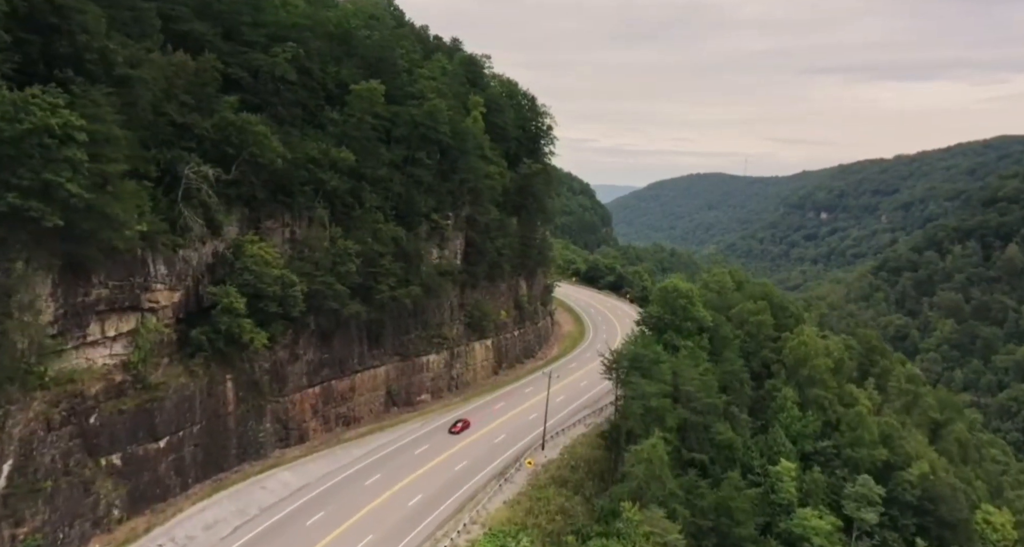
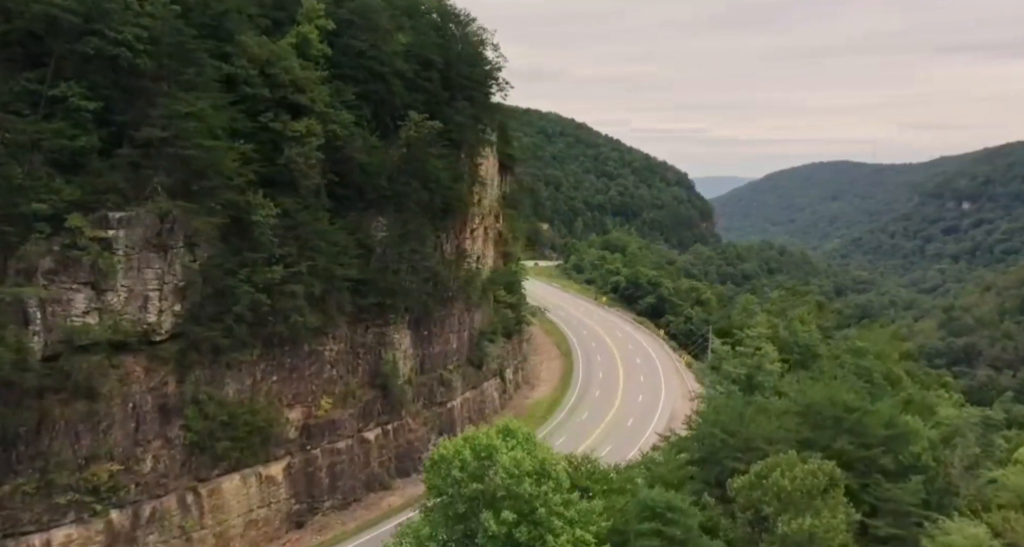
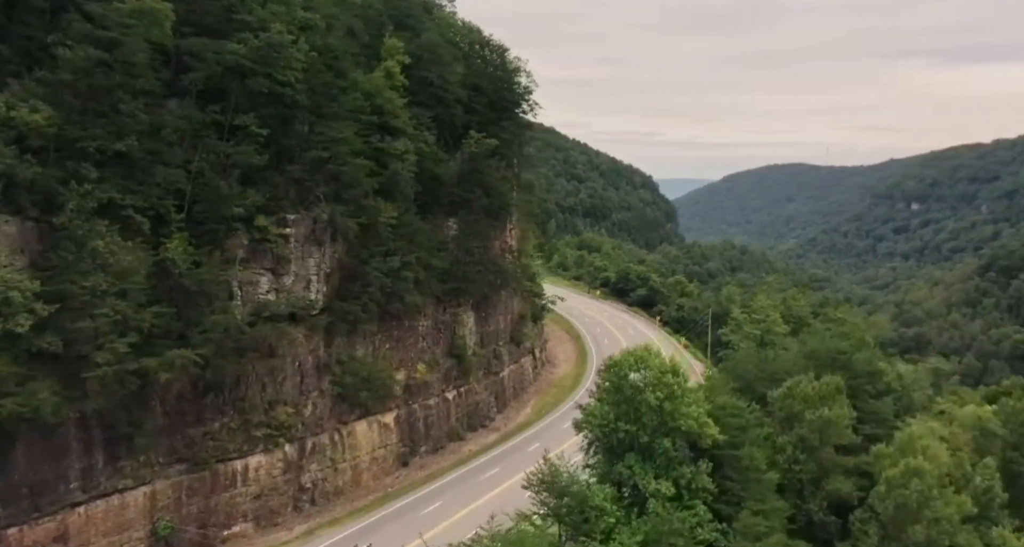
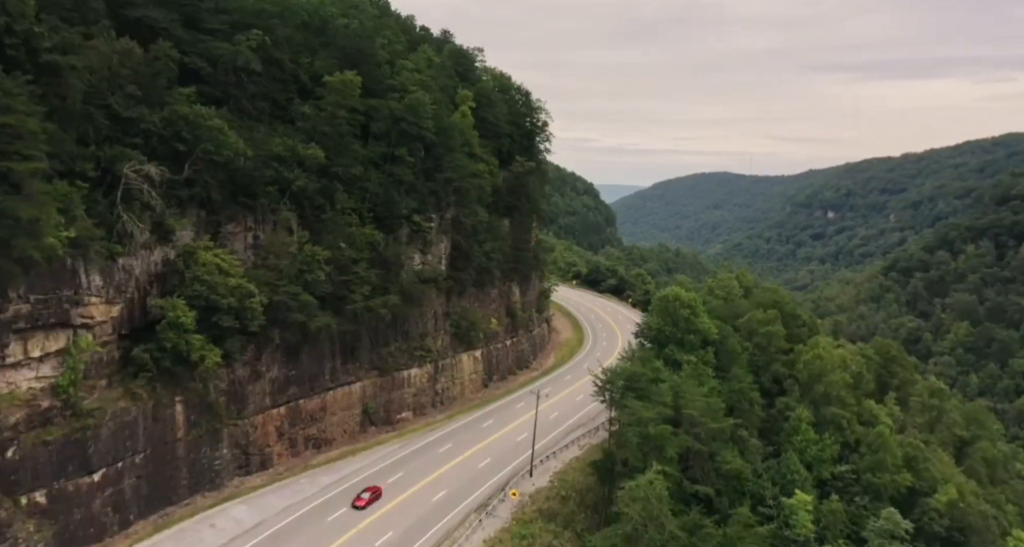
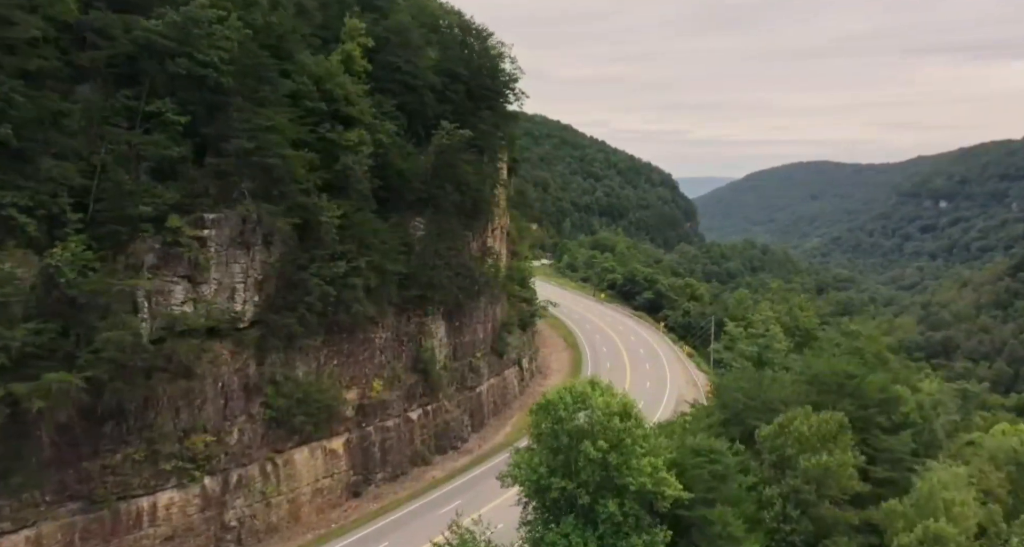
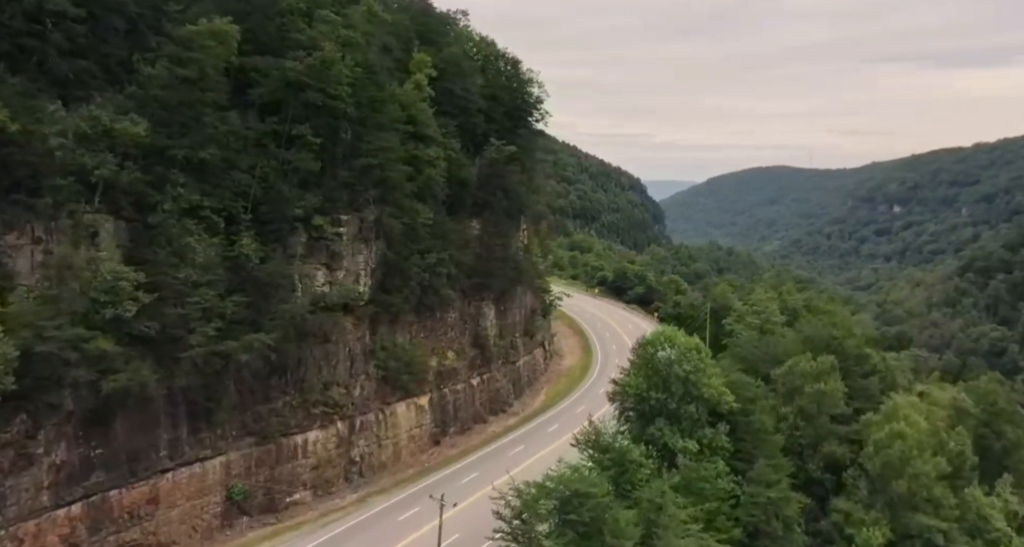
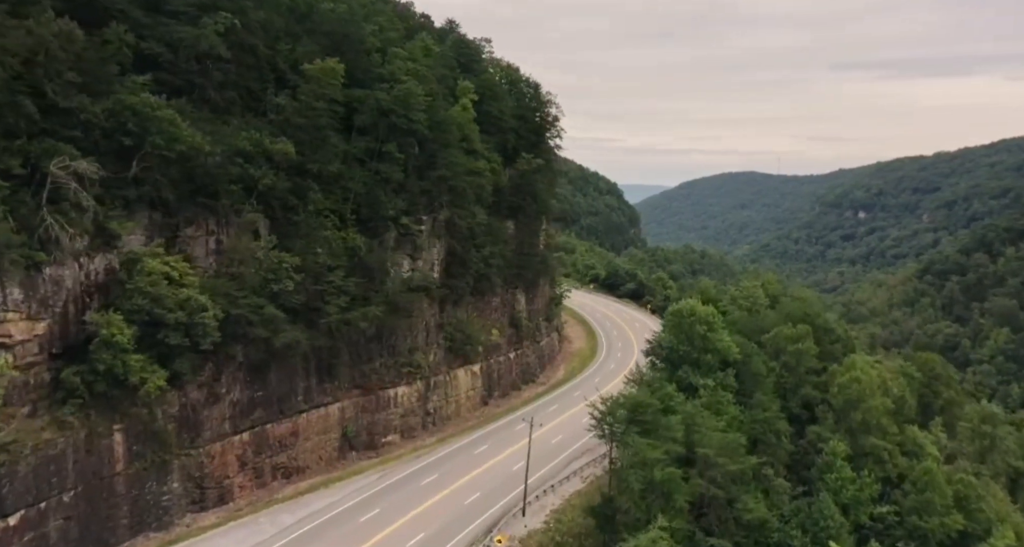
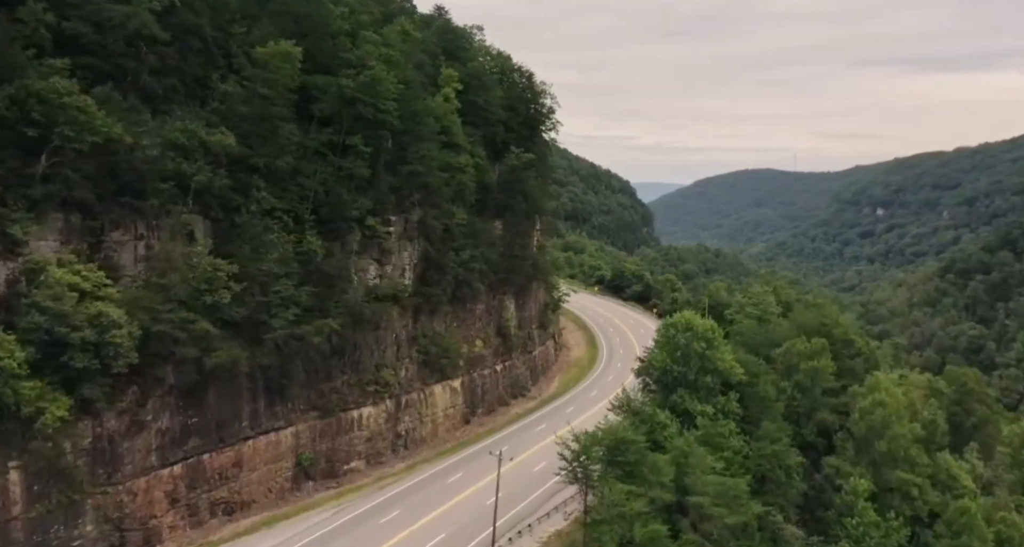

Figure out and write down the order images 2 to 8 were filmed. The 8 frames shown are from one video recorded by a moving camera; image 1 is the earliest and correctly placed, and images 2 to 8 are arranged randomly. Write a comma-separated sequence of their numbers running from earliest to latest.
4, 7, 8, 6, 3, 5, 2
